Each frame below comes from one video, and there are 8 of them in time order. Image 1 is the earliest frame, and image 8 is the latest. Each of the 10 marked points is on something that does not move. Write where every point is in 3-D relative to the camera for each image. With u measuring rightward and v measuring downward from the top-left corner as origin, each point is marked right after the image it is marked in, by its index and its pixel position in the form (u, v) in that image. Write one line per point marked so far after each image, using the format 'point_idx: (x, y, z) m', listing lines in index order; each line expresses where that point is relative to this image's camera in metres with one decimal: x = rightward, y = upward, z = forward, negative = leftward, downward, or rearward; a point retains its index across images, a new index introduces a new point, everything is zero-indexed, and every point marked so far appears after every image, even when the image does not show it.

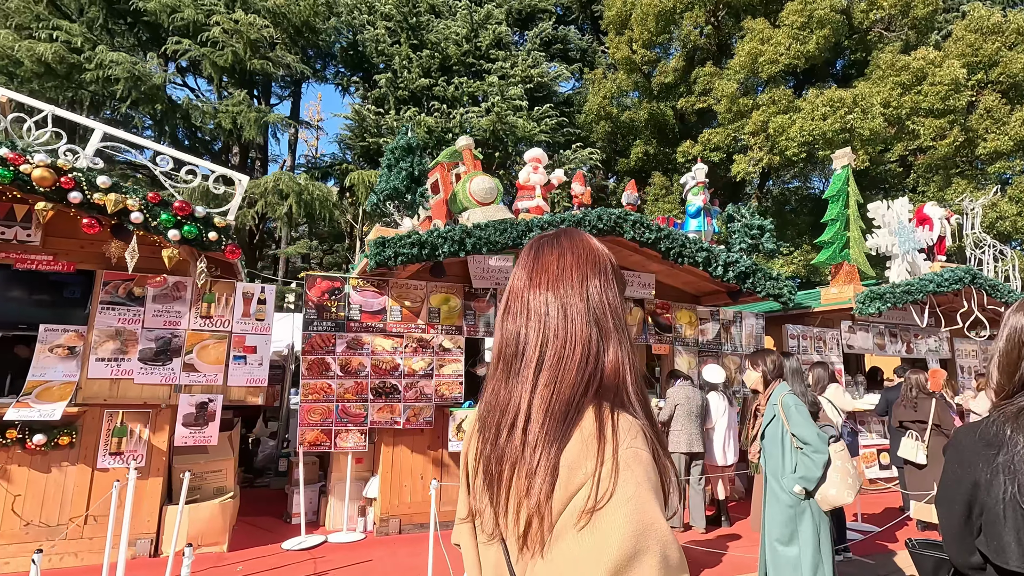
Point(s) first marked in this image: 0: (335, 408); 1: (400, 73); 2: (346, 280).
0: (-1.7, -1.1, +5.1) m
1: (-3.1, +5.9, +14.8) m
2: (-1.6, +0.1, +5.2) m
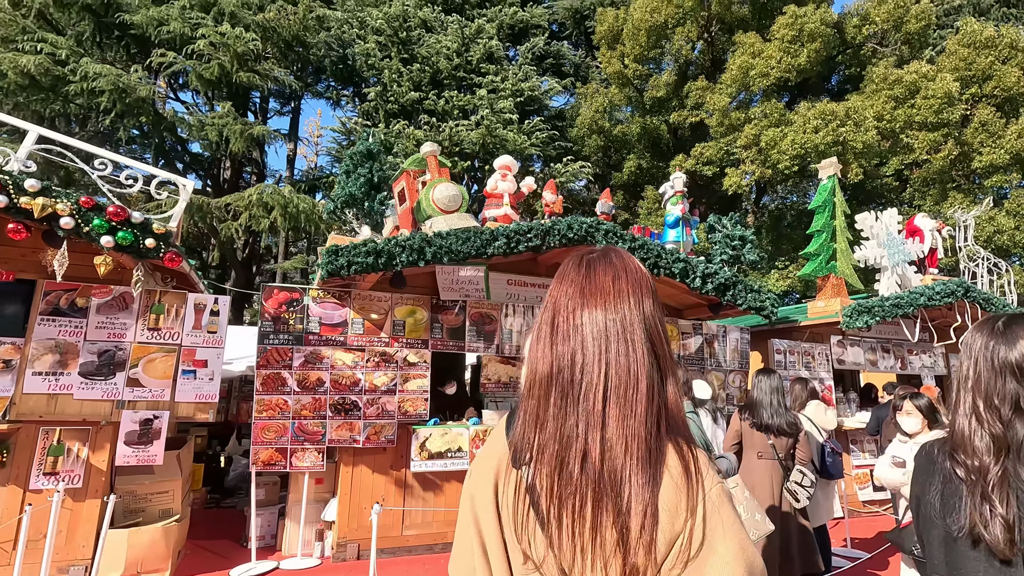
0: (-2.0, -1.3, +4.9) m
1: (-3.4, +5.5, +14.8) m
2: (-1.9, 0.0, +5.0) m
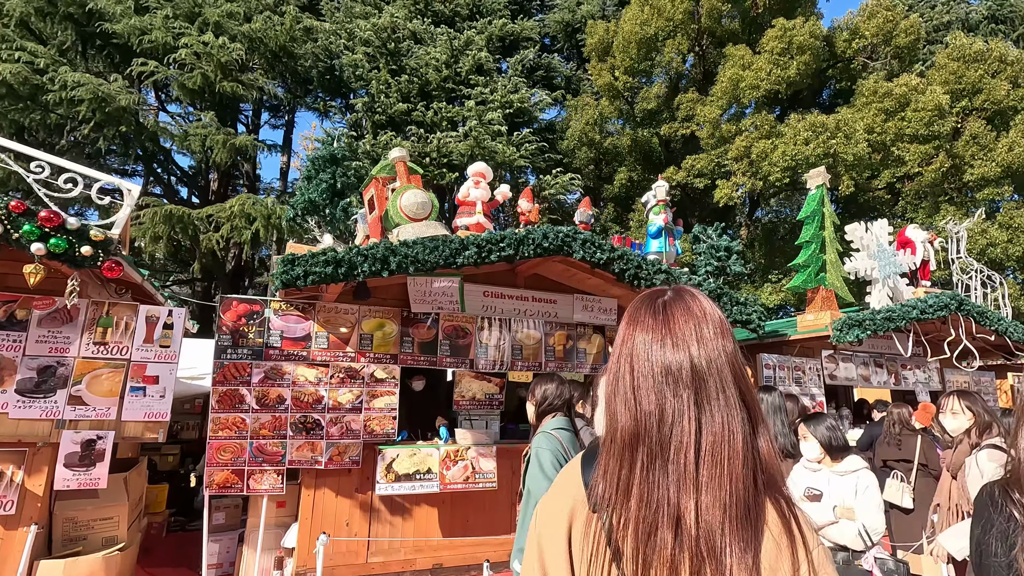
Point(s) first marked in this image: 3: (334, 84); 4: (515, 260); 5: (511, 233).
0: (-2.3, -1.4, +4.6) m
1: (-3.7, +5.2, +14.6) m
2: (-2.2, -0.1, +4.8) m
3: (-5.0, +5.7, +15.1) m
4: (0.0, +0.3, +4.8) m
5: (0.0, +0.5, +4.7) m
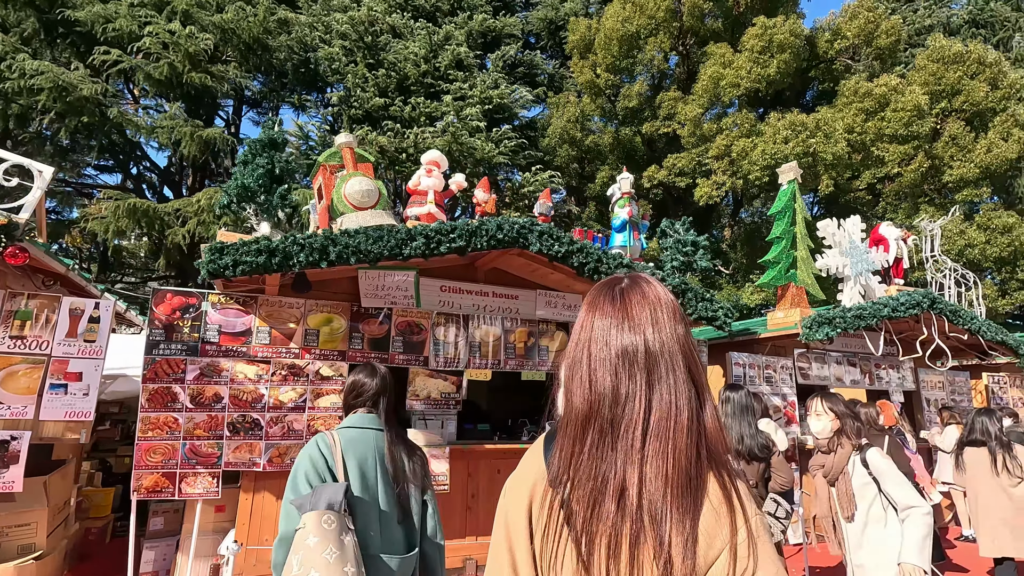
0: (-2.7, -1.3, +4.3) m
1: (-4.2, +5.2, +14.4) m
2: (-2.6, -0.1, +4.5) m
3: (-5.6, +5.8, +14.8) m
4: (-0.4, +0.3, +4.6) m
5: (-0.4, +0.5, +4.5) m
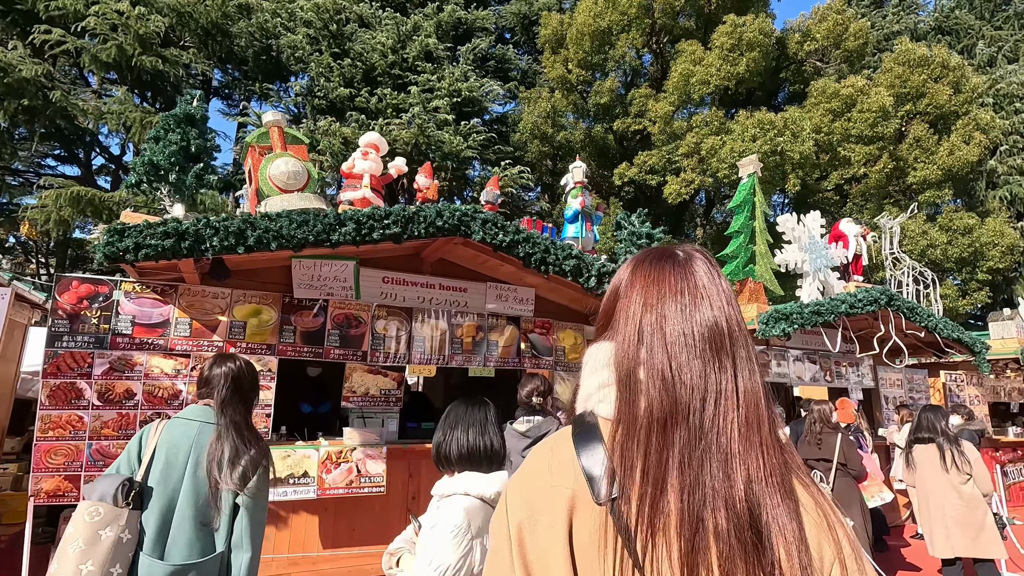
0: (-3.2, -1.2, +4.0) m
1: (-5.0, +5.4, +14.0) m
2: (-3.1, 0.0, +4.2) m
3: (-6.4, +5.9, +14.3) m
4: (-0.9, +0.4, +4.3) m
5: (-0.9, +0.6, +4.2) m
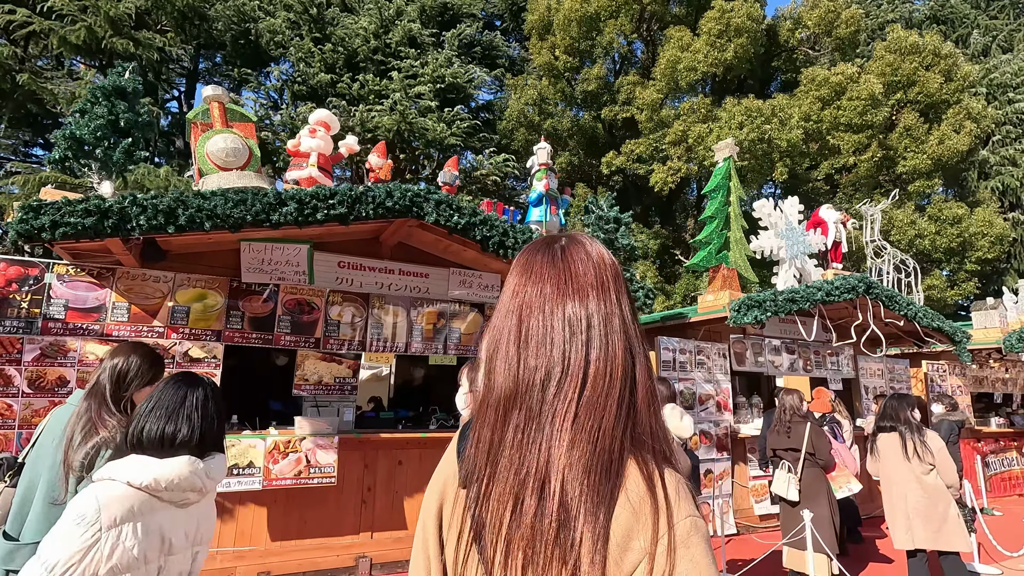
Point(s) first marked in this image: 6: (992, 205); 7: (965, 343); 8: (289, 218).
0: (-3.5, -1.1, +3.8) m
1: (-5.4, +5.6, +13.7) m
2: (-3.4, +0.2, +4.0) m
3: (-6.8, +6.2, +14.0) m
4: (-1.2, +0.5, +4.2) m
5: (-1.3, +0.8, +4.1) m
6: (+13.7, +2.4, +15.3) m
7: (+6.5, -0.8, +7.7) m
8: (-1.6, +0.5, +3.8) m
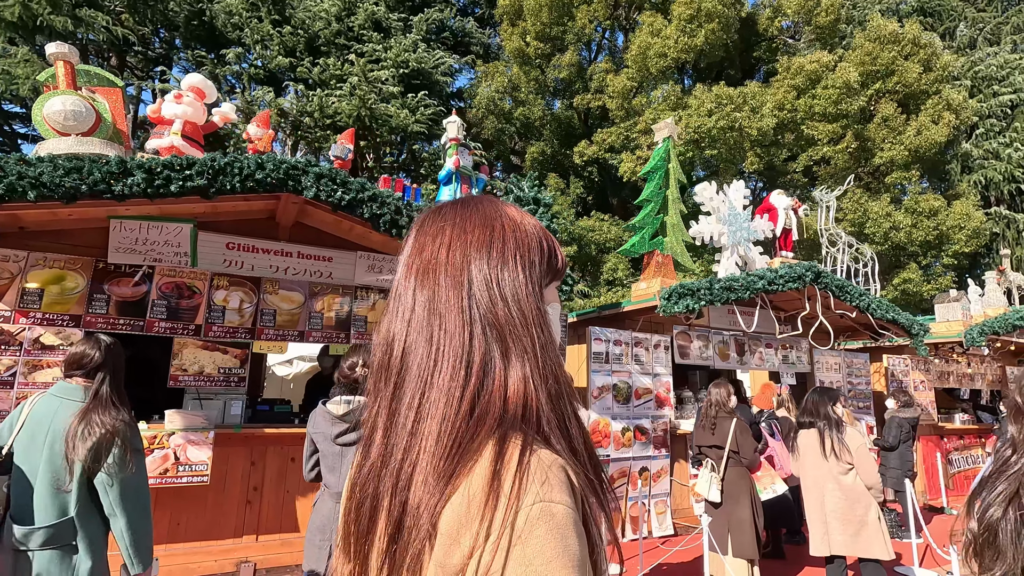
0: (-4.4, -0.9, +3.4) m
1: (-6.3, +5.9, +13.2) m
2: (-4.3, +0.3, +3.6) m
3: (-7.7, +6.5, +13.6) m
4: (-2.1, +0.7, +3.8) m
5: (-2.1, +0.9, +3.7) m
6: (+12.8, +2.5, +15.0) m
7: (+5.7, -0.7, +7.4) m
8: (-2.4, +0.6, +3.4) m
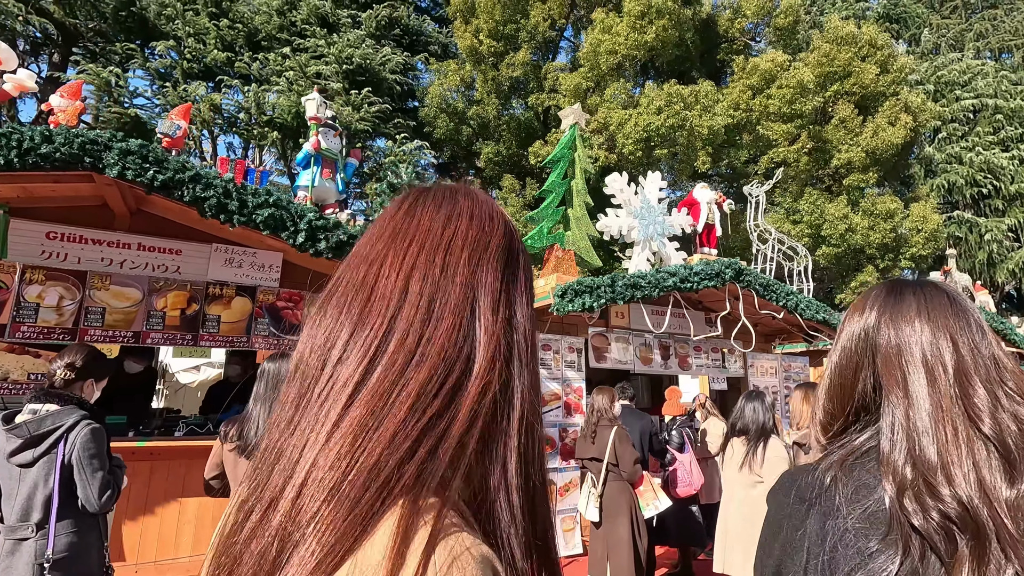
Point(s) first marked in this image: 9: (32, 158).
0: (-5.4, -0.9, +2.8) m
1: (-7.6, +5.8, +12.7) m
2: (-5.3, +0.4, +3.0) m
3: (-9.0, +6.4, +13.0) m
4: (-3.1, +0.7, +3.3) m
5: (-3.2, +0.9, +3.1) m
6: (+11.5, +2.4, +14.8) m
7: (+4.5, -0.7, +7.0) m
8: (-3.5, +0.7, +2.9) m
9: (-2.9, +0.8, +3.3) m
